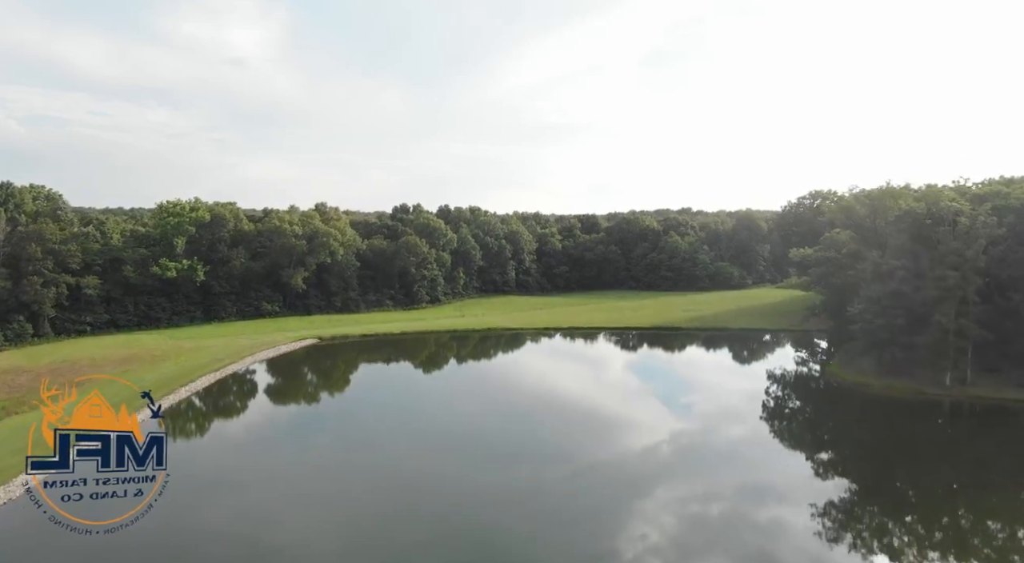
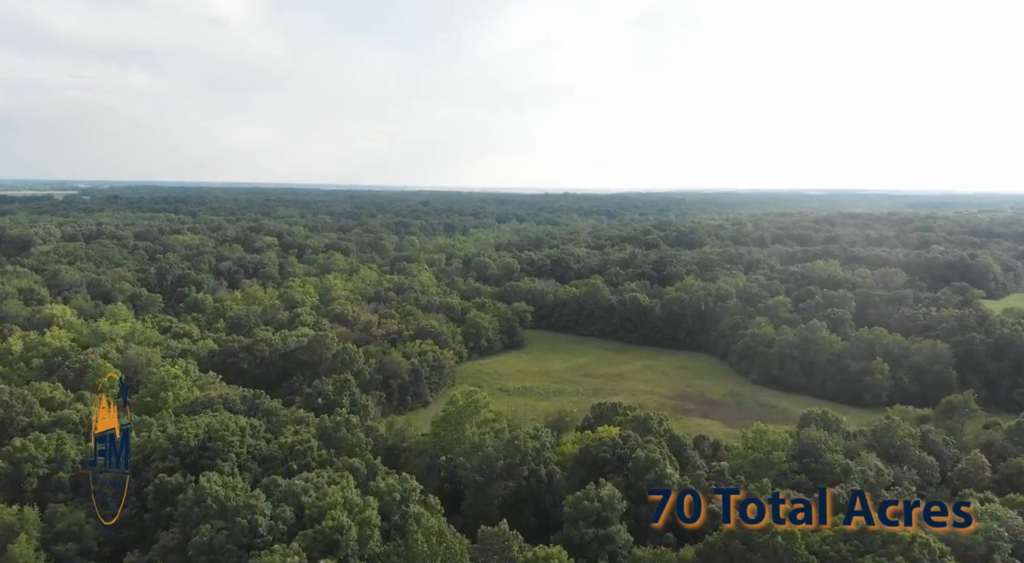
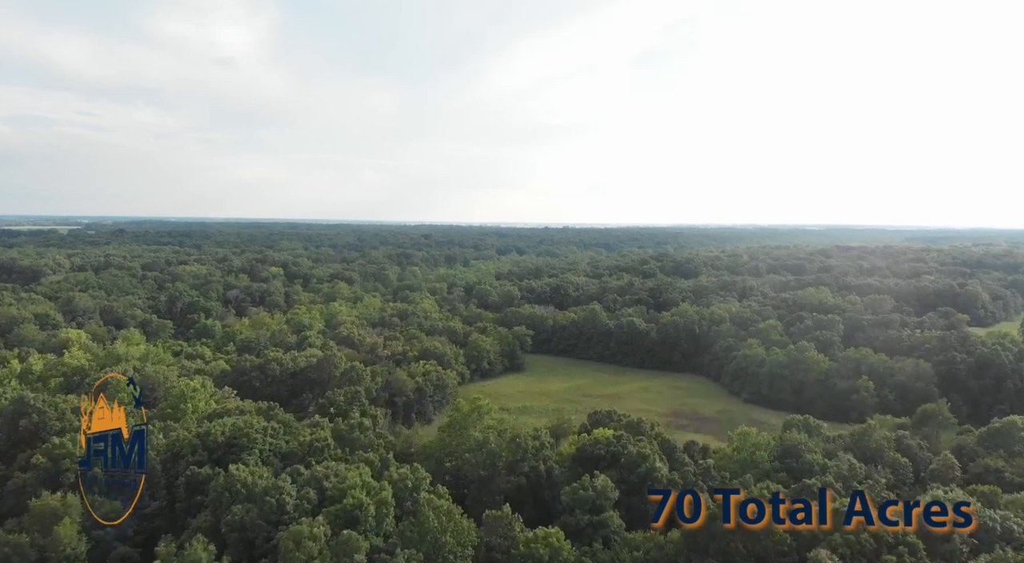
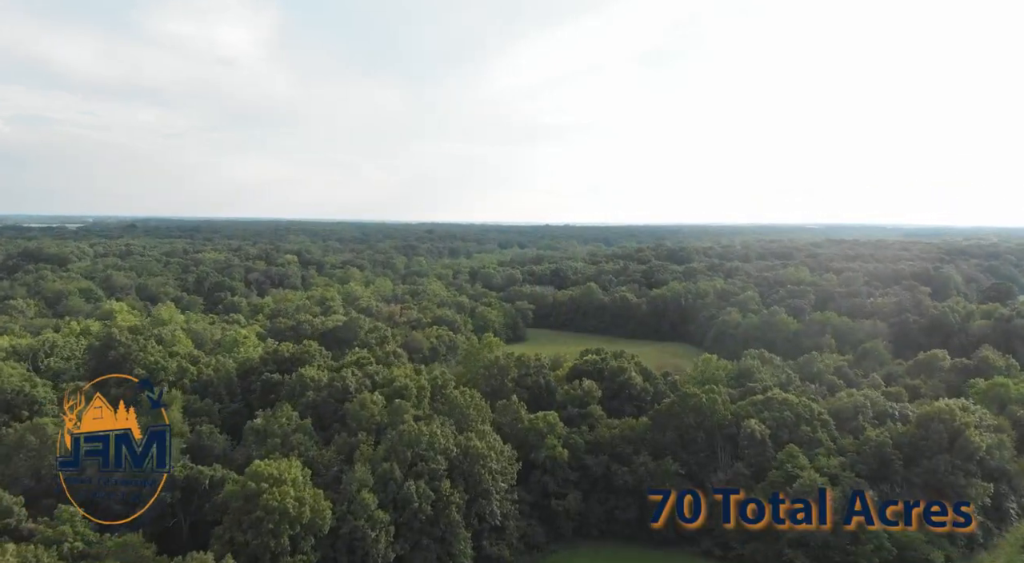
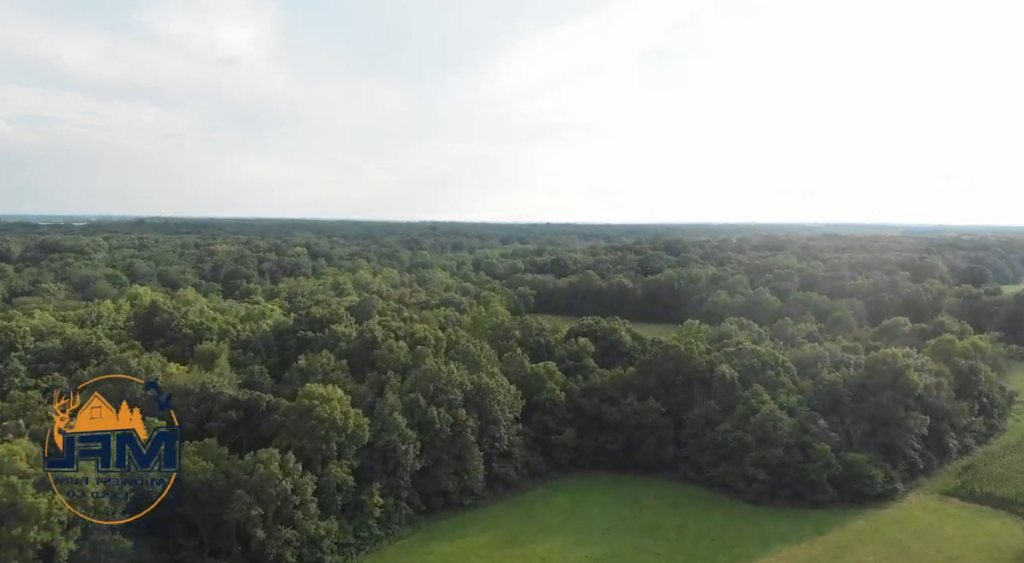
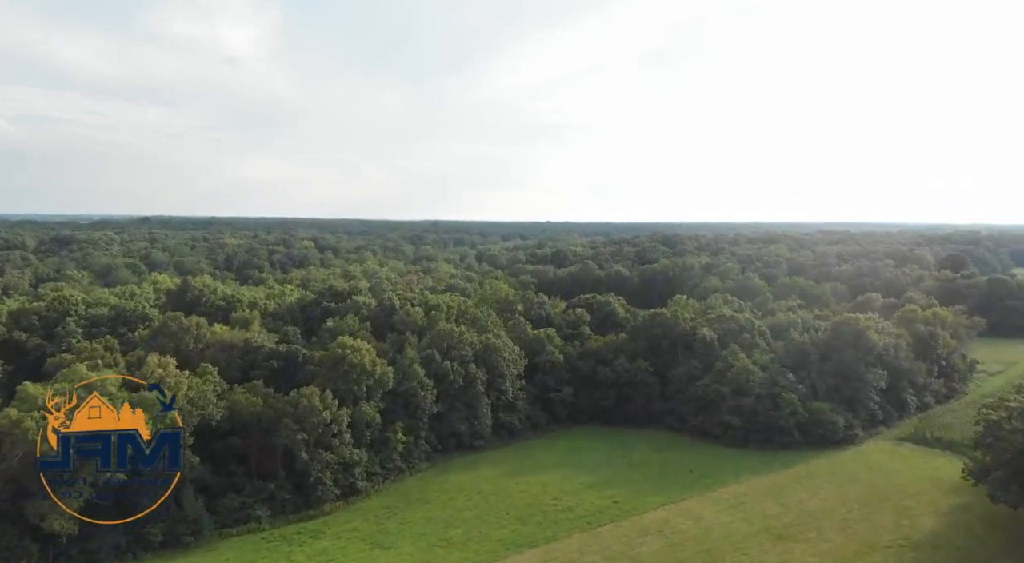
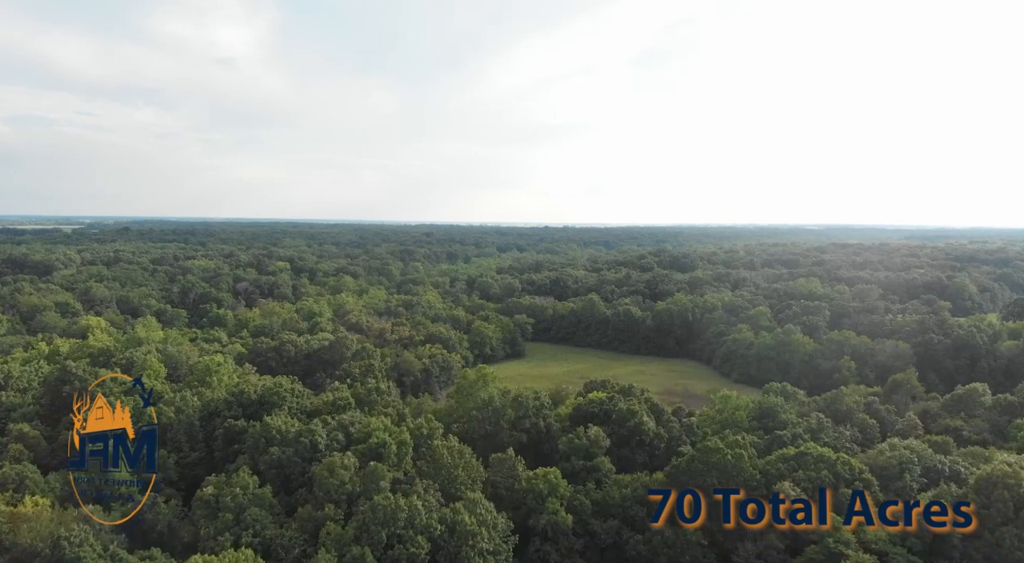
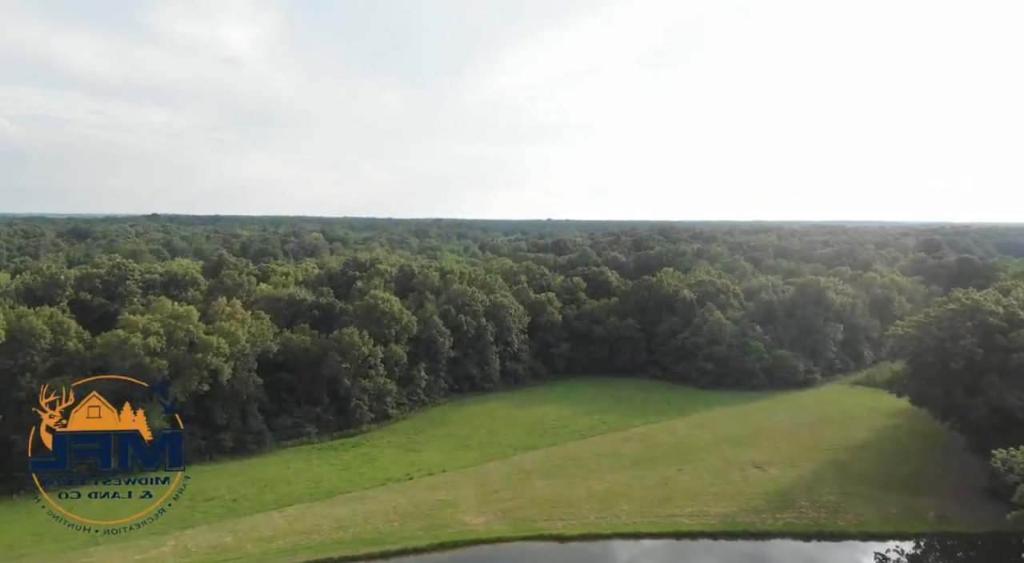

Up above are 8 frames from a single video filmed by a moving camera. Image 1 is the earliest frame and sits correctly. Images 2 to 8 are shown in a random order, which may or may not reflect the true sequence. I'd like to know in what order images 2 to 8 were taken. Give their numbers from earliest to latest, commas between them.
8, 6, 5, 4, 7, 3, 2
